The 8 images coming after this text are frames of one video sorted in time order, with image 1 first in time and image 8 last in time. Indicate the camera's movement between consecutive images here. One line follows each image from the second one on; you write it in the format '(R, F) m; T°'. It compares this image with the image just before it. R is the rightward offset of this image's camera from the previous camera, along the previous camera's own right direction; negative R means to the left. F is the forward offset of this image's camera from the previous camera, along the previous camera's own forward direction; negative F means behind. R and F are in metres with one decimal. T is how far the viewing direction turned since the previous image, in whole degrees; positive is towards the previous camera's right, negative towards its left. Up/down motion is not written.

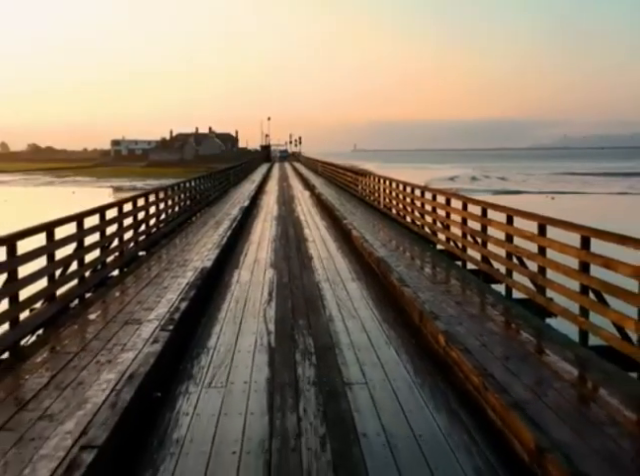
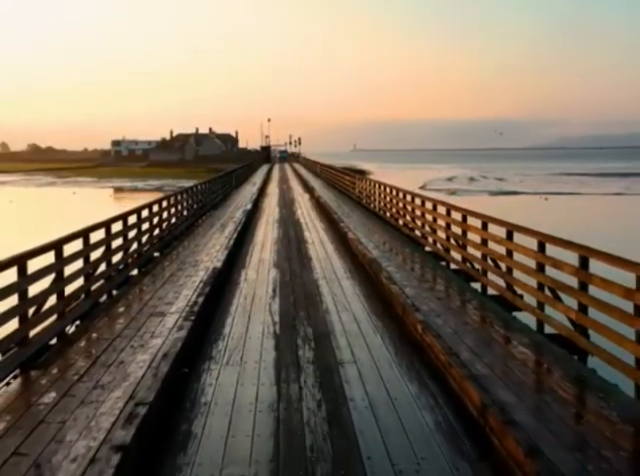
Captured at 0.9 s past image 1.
(0.0, -0.9) m; 0°
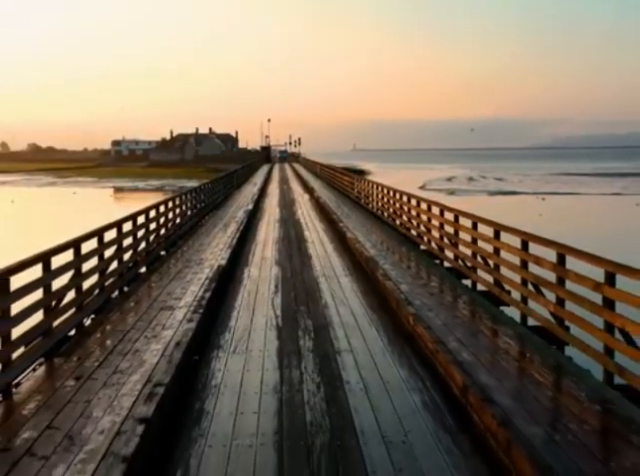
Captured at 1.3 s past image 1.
(0.0, -0.4) m; 0°
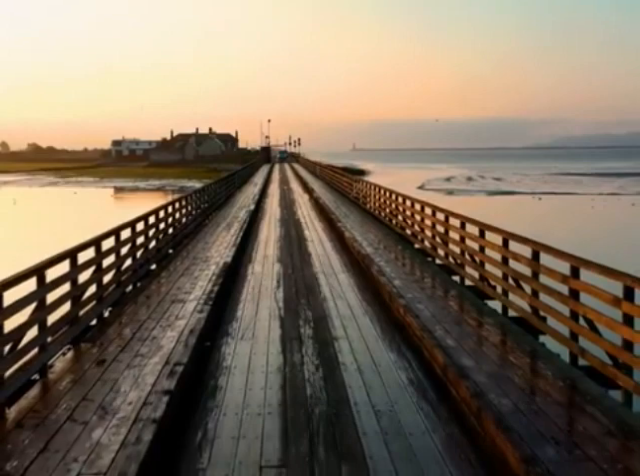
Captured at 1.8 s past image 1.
(0.0, -0.6) m; 0°
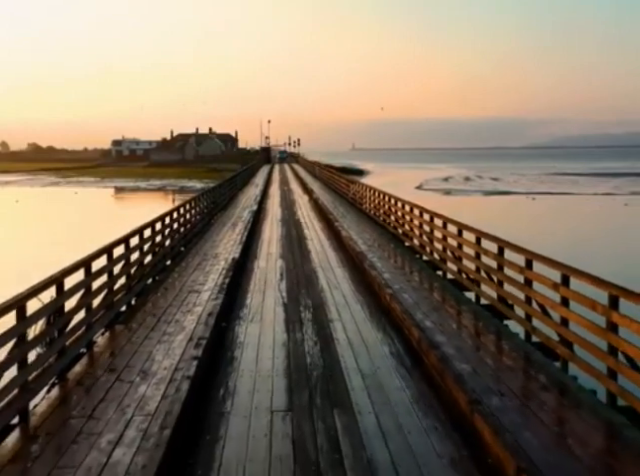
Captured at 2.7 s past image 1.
(0.0, -1.0) m; 0°
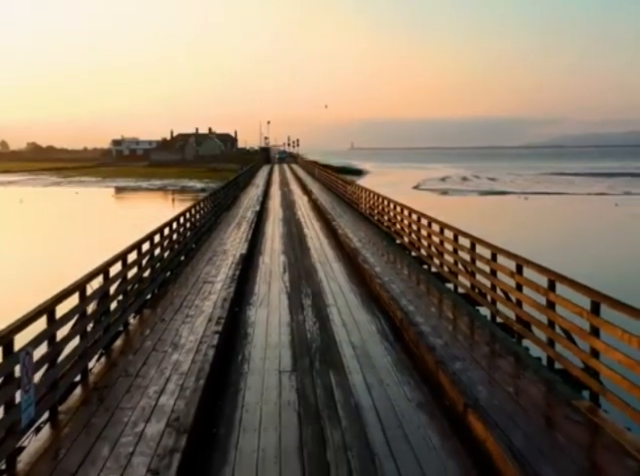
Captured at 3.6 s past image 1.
(0.0, -1.1) m; 0°
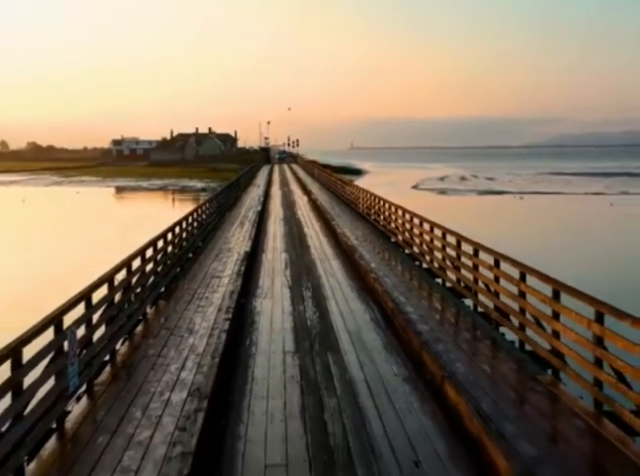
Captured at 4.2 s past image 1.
(0.0, -0.8) m; 0°
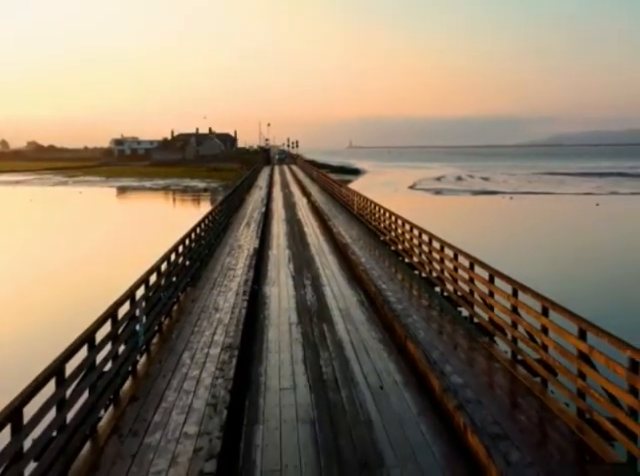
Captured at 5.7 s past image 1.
(0.0, -2.0) m; 0°
